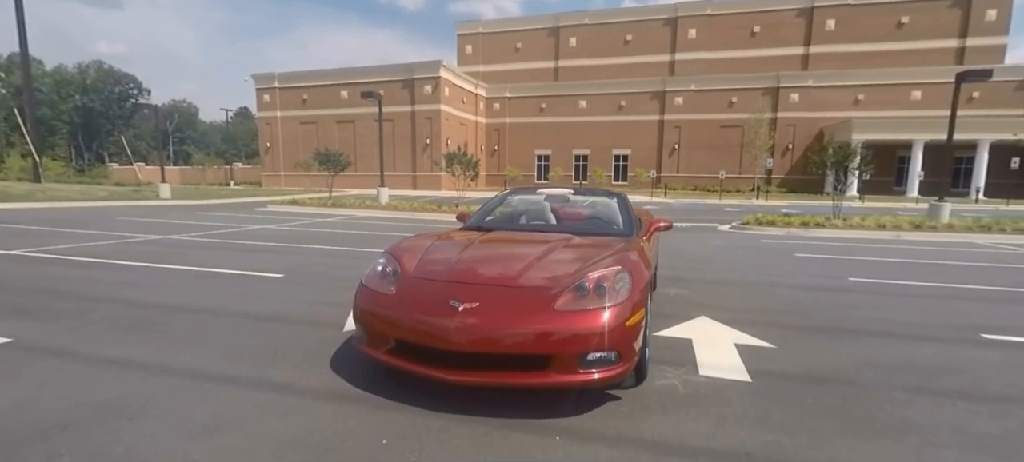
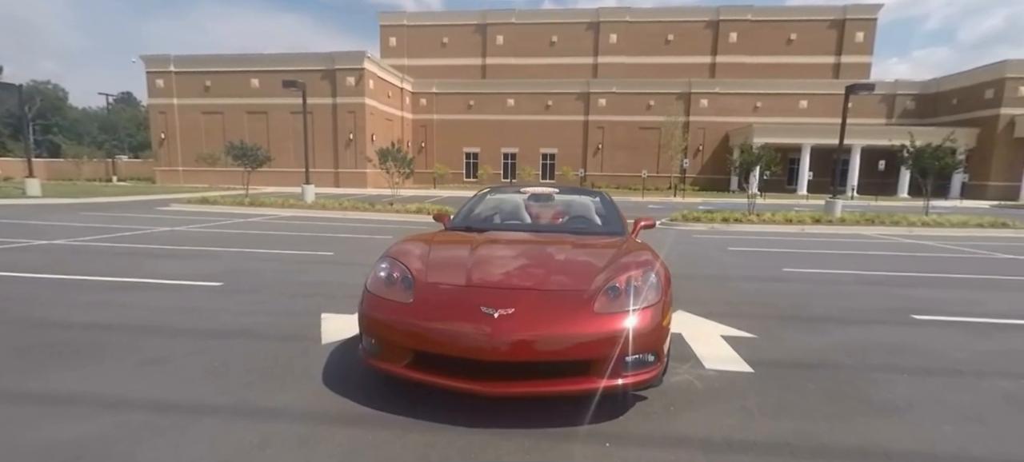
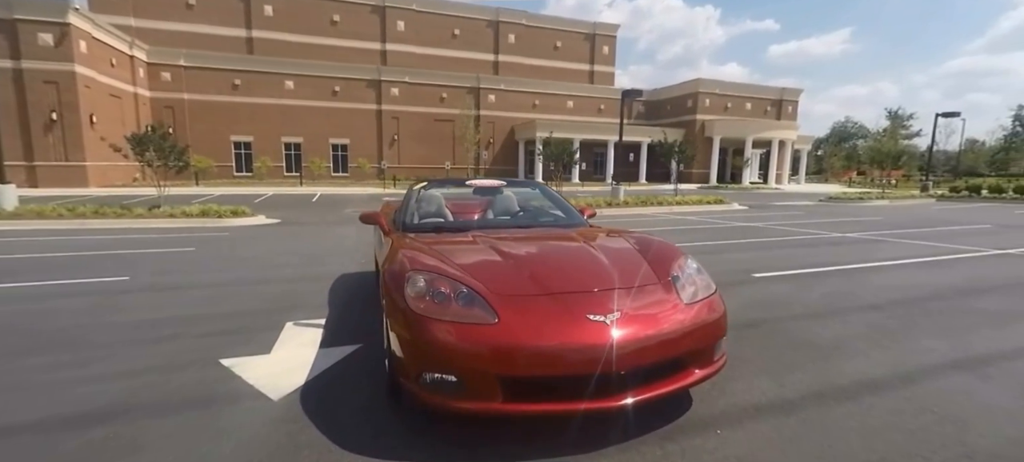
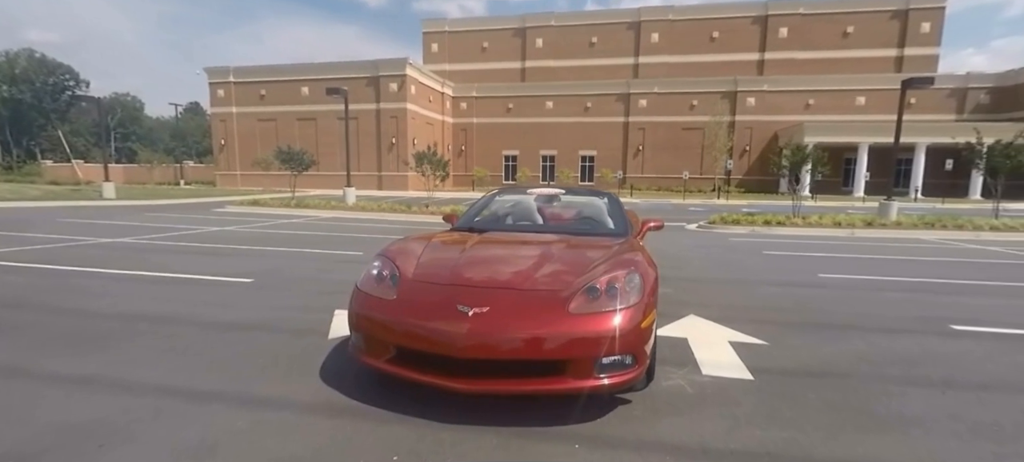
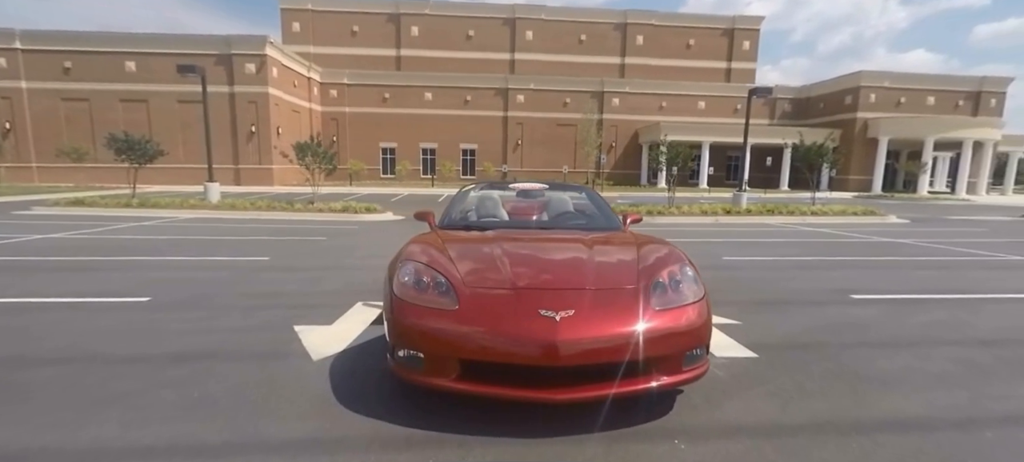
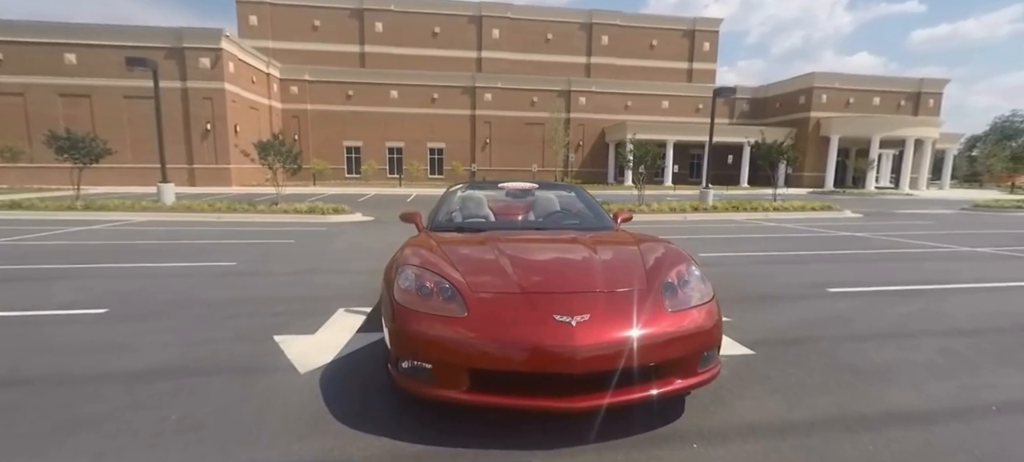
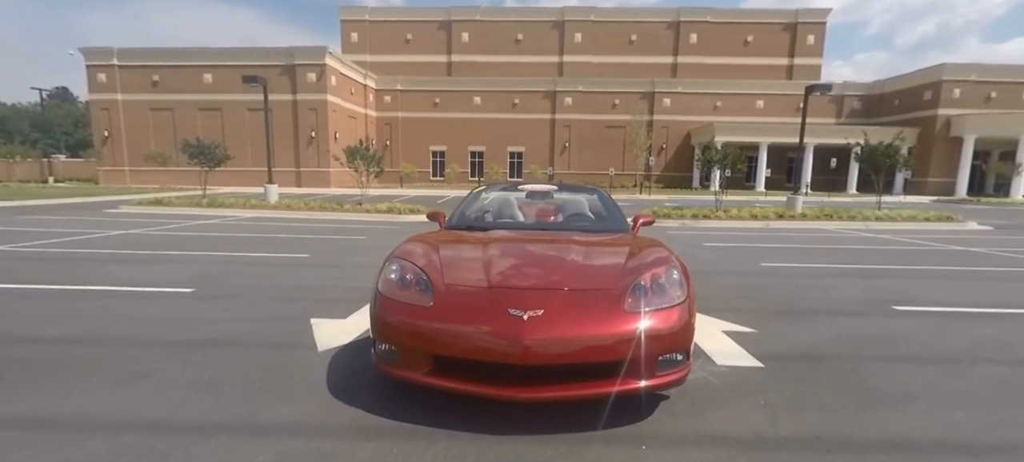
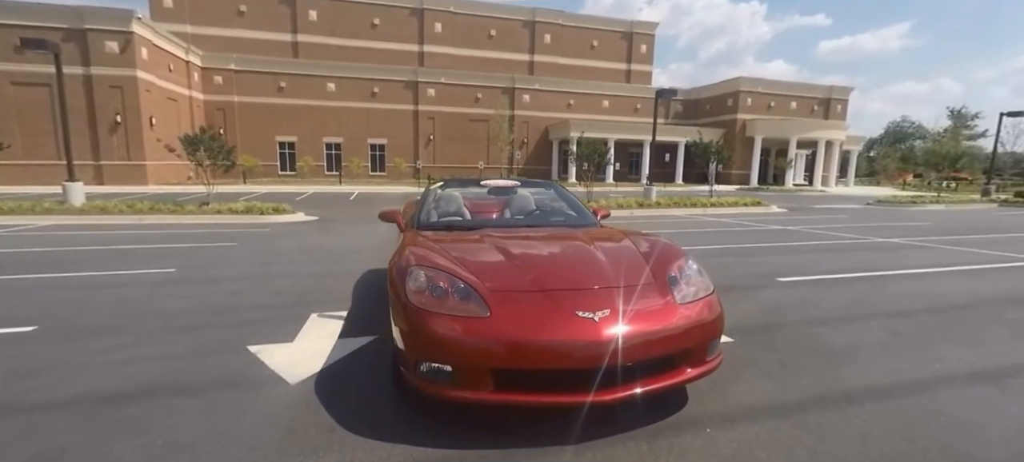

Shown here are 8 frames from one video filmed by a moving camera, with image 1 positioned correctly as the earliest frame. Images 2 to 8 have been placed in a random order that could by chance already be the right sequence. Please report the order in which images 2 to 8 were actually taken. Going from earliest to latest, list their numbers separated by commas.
4, 2, 7, 5, 6, 8, 3
